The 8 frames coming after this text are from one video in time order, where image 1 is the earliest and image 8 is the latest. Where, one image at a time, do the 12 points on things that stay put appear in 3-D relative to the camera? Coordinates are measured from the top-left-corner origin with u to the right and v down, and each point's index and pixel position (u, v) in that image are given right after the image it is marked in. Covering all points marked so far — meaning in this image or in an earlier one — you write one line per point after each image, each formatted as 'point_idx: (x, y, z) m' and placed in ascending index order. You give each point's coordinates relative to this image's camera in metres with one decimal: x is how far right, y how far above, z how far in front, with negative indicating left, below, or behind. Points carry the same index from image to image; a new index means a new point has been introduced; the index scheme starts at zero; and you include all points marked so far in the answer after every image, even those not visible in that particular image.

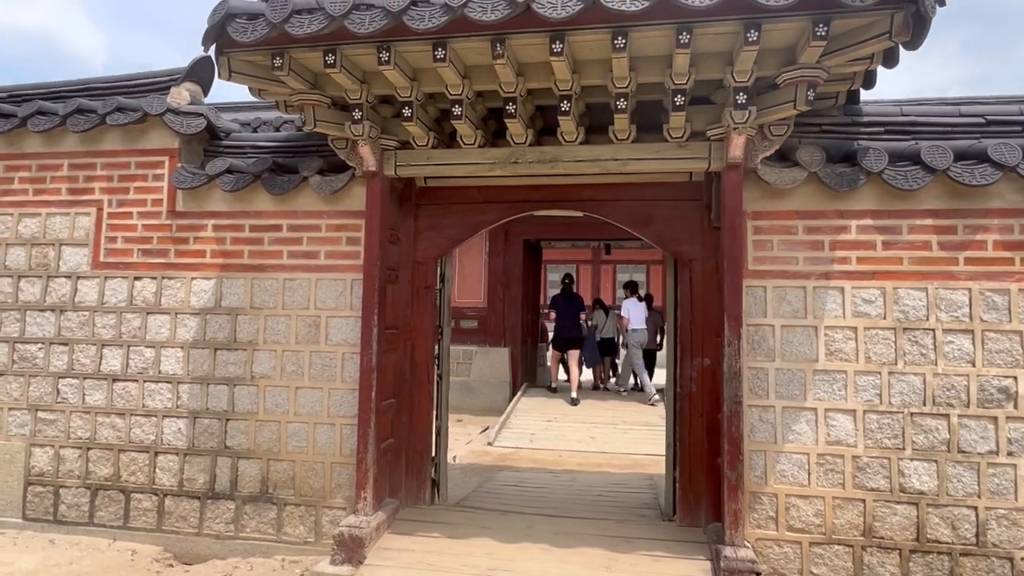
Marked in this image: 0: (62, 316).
0: (-2.5, -0.2, +3.7) m
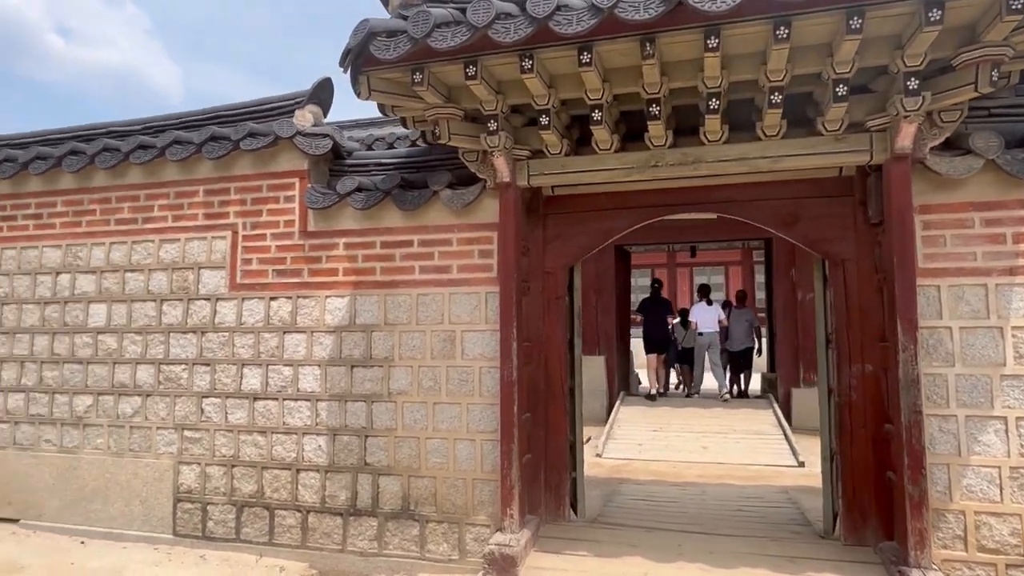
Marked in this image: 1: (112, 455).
0: (-1.8, -0.3, +3.8) m
1: (-2.4, -1.0, +3.9) m
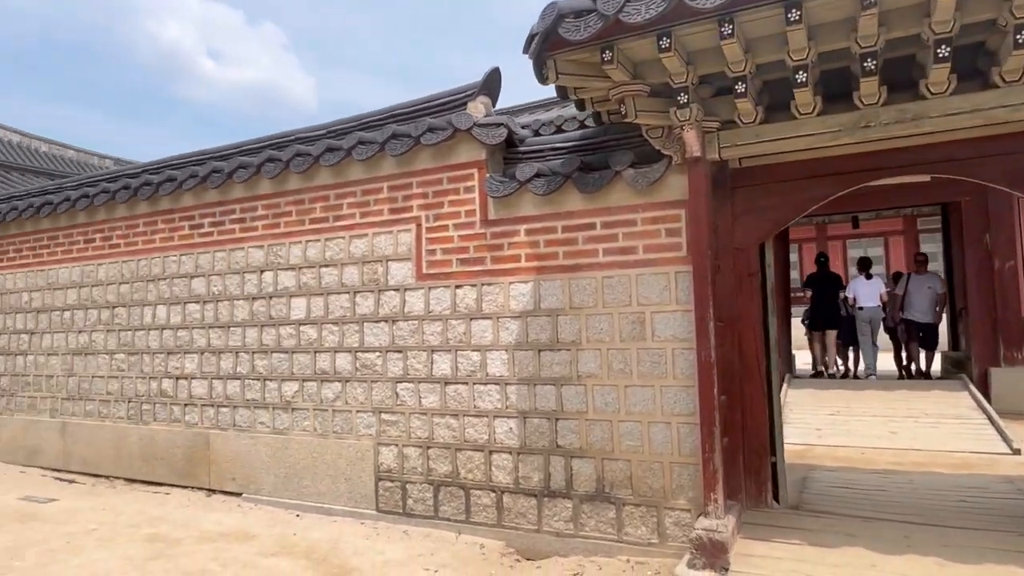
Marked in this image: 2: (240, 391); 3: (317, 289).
0: (-0.7, -0.2, +4.0) m
1: (-1.2, -0.9, +4.2) m
2: (-1.9, -0.7, +4.5) m
3: (-1.3, 0.0, +4.3) m
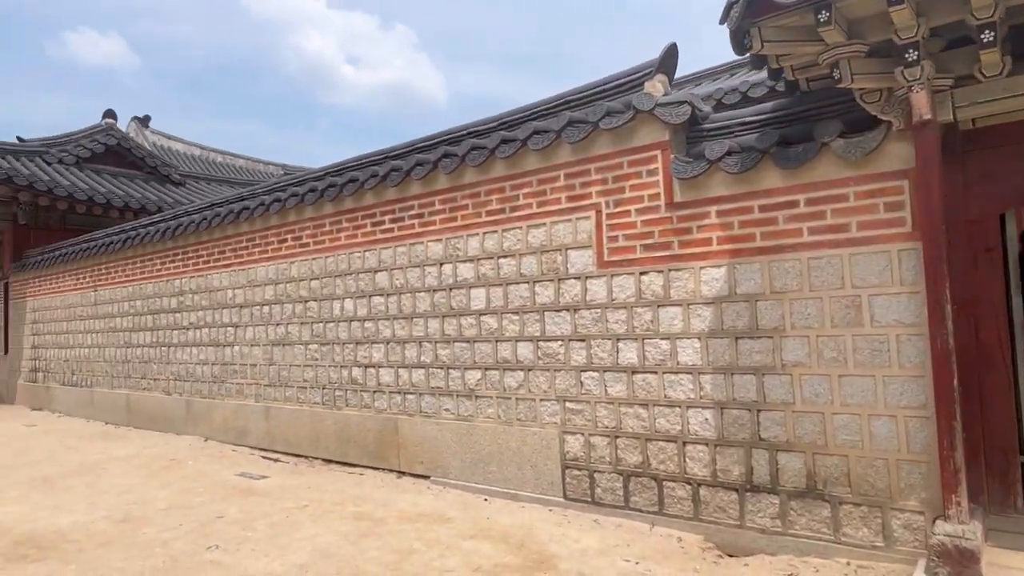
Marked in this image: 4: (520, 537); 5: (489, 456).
0: (+0.4, -0.2, +4.0) m
1: (-0.1, -0.9, +4.3) m
2: (-0.6, -0.7, +4.8) m
3: (-0.1, +0.1, +4.4) m
4: (0.0, -1.4, +3.6) m
5: (-0.2, -1.1, +4.4) m
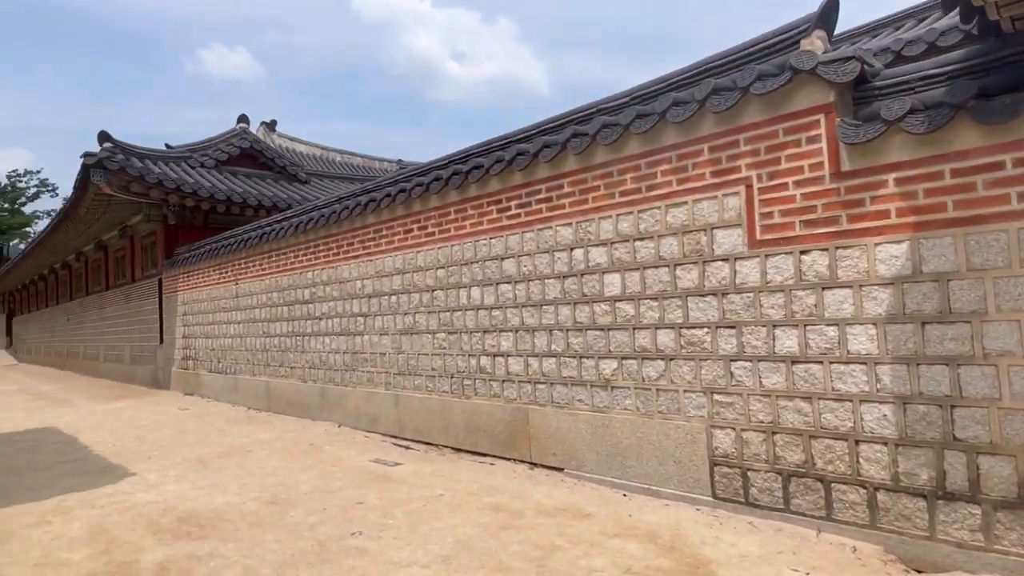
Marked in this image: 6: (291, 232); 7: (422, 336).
0: (+1.2, -0.1, +3.6) m
1: (+0.8, -0.8, +4.1) m
2: (+0.3, -0.6, +4.6) m
3: (+0.8, +0.2, +4.1) m
4: (+0.8, -1.3, +3.3) m
5: (+0.7, -1.0, +4.1) m
6: (-2.6, +0.6, +7.6) m
7: (-0.8, -0.4, +5.8) m
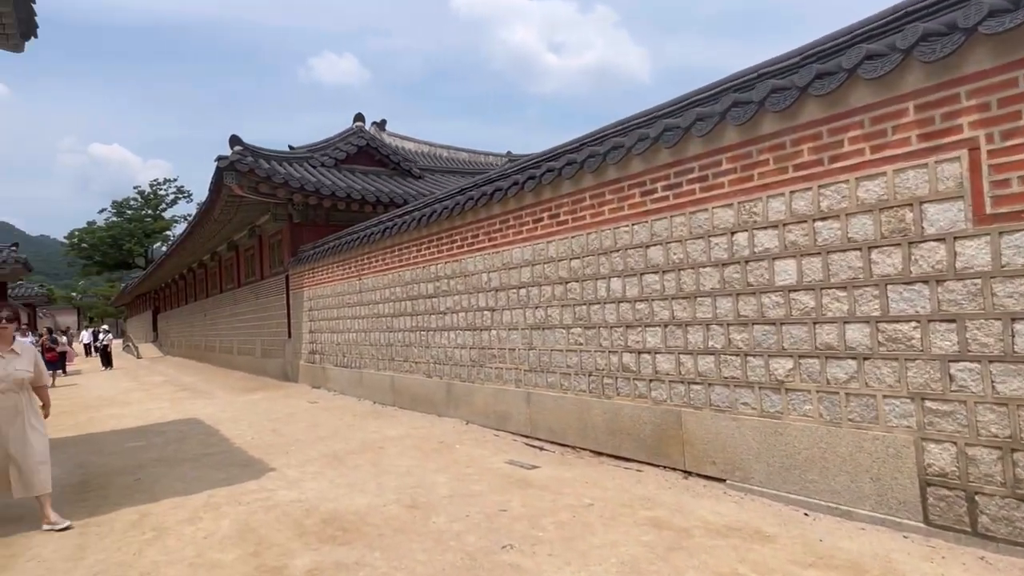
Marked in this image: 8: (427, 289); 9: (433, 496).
0: (+2.0, 0.0, +3.0) m
1: (+1.7, -0.7, +3.5) m
2: (+1.3, -0.5, +4.1) m
3: (+1.6, +0.2, +3.6) m
4: (+1.6, -1.2, +2.8) m
5: (+1.6, -1.0, +3.6) m
6: (-1.1, +0.7, +7.5) m
7: (+0.4, -0.4, +5.5) m
8: (-1.0, 0.0, +7.5) m
9: (-0.5, -1.4, +4.4) m
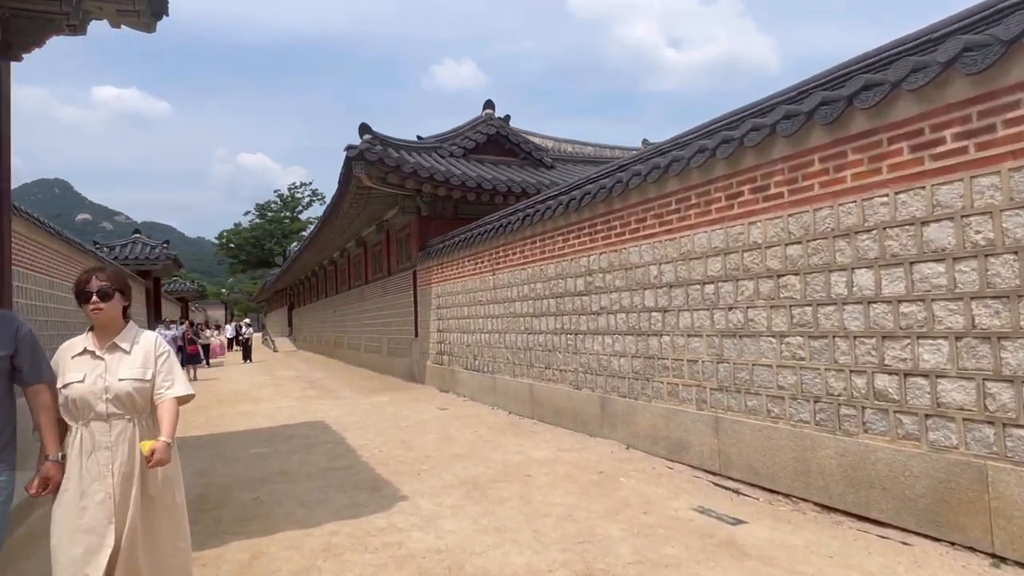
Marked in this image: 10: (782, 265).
0: (+2.7, 0.0, +1.5) m
1: (+2.5, -0.7, +2.0) m
2: (+2.2, -0.5, +2.7) m
3: (+2.5, +0.2, +2.1) m
4: (+2.3, -1.2, +1.3) m
5: (+2.5, -0.9, +2.1) m
6: (+0.5, +0.7, +6.5) m
7: (+1.6, -0.3, +4.2) m
8: (+0.6, 0.0, +6.4) m
9: (+0.5, -1.3, +3.2) m
10: (+1.6, +0.1, +4.0) m
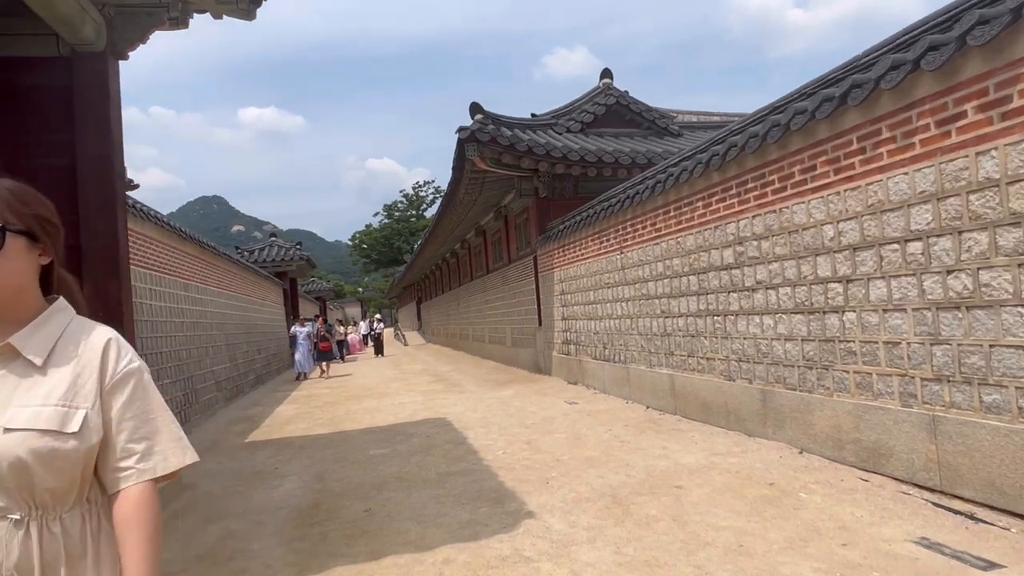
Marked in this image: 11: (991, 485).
0: (+2.9, +0.2, +0.2) m
1: (+2.8, -0.5, +0.7) m
2: (+2.6, -0.3, +1.4) m
3: (+2.8, +0.5, +0.8) m
4: (+2.5, -1.0, +0.1) m
5: (+2.8, -0.7, +0.9) m
6: (+1.6, +1.0, +5.5) m
7: (+2.3, -0.1, +3.1) m
8: (+1.7, +0.3, +5.4) m
9: (+1.1, -1.2, +2.3) m
10: (+2.3, +0.4, +2.9) m
11: (+2.3, -0.9, +3.1) m
